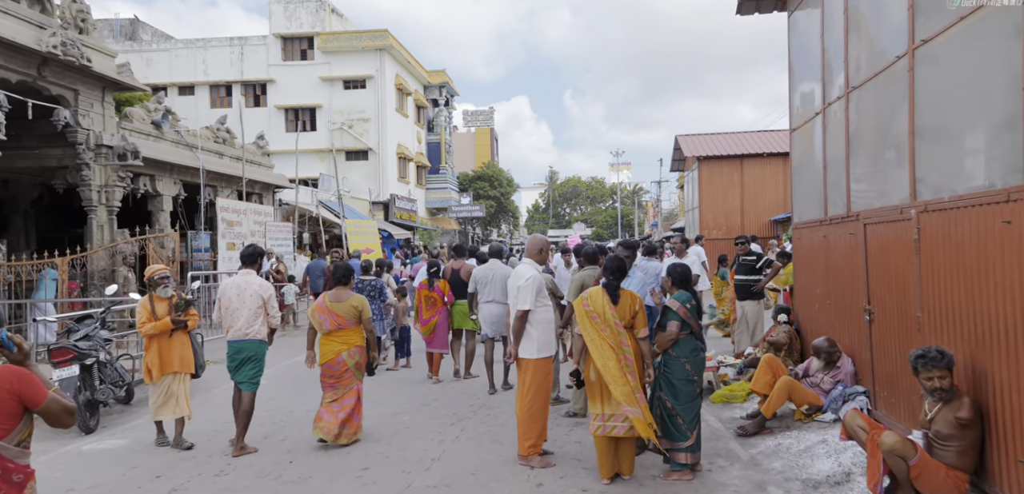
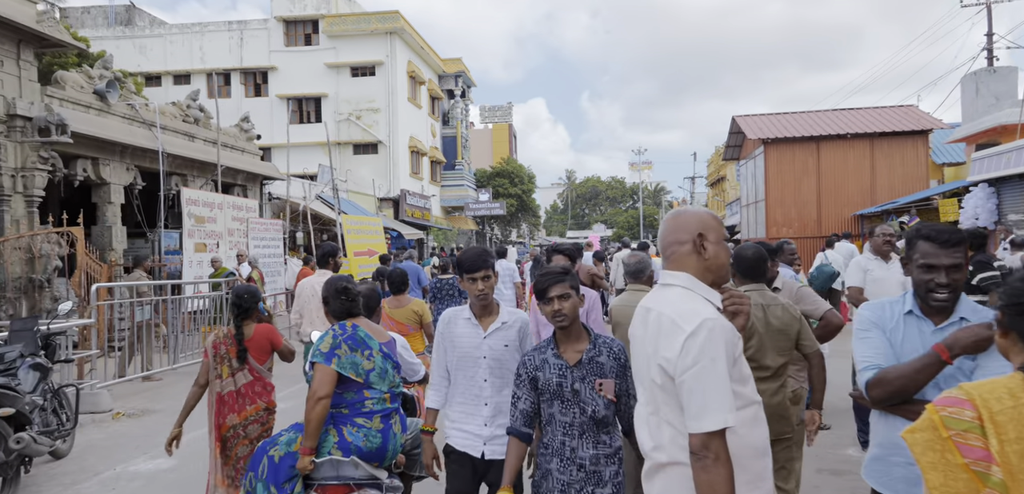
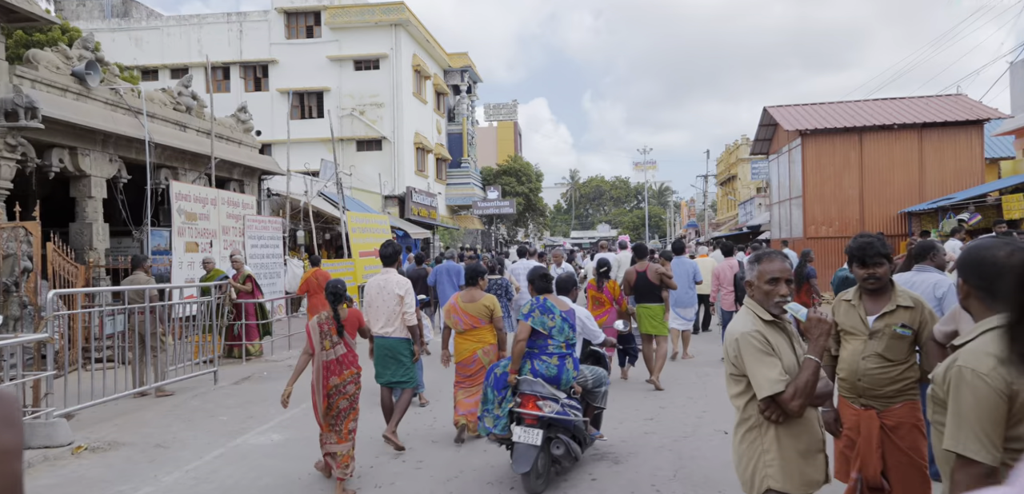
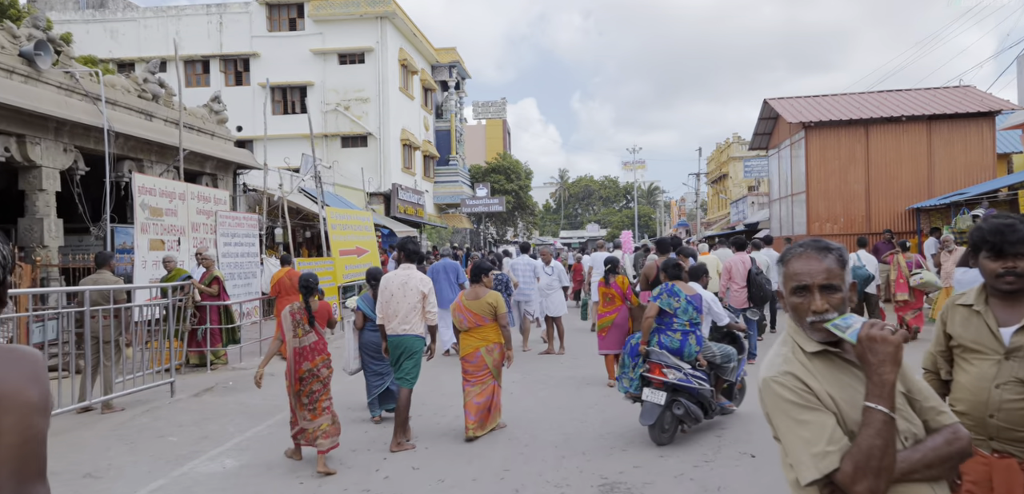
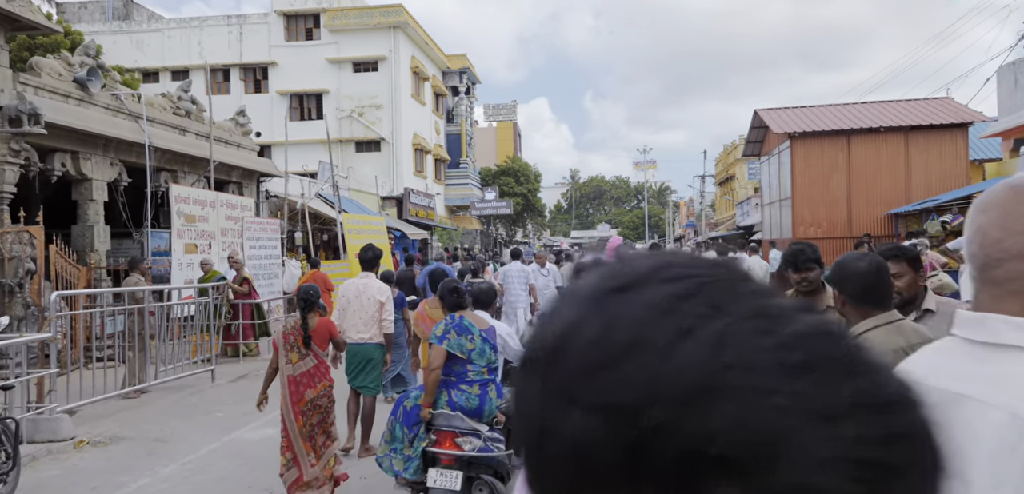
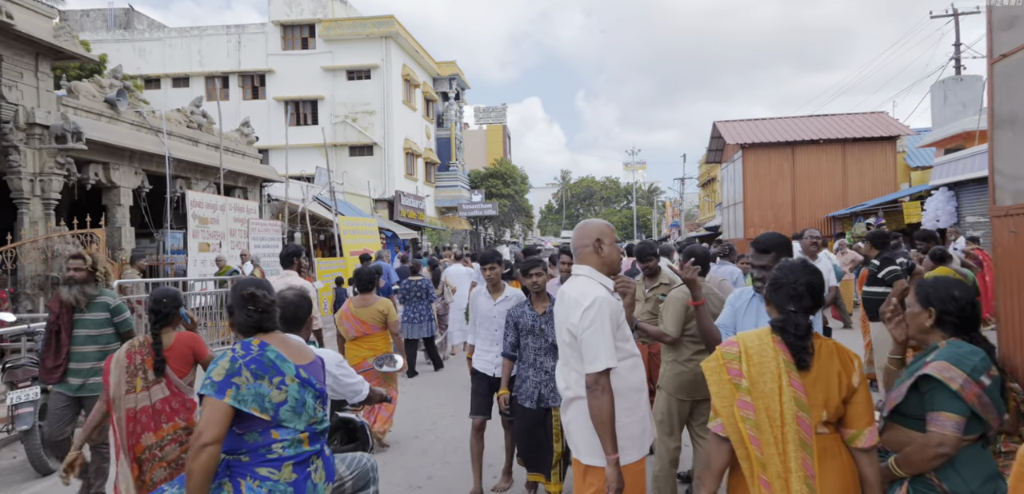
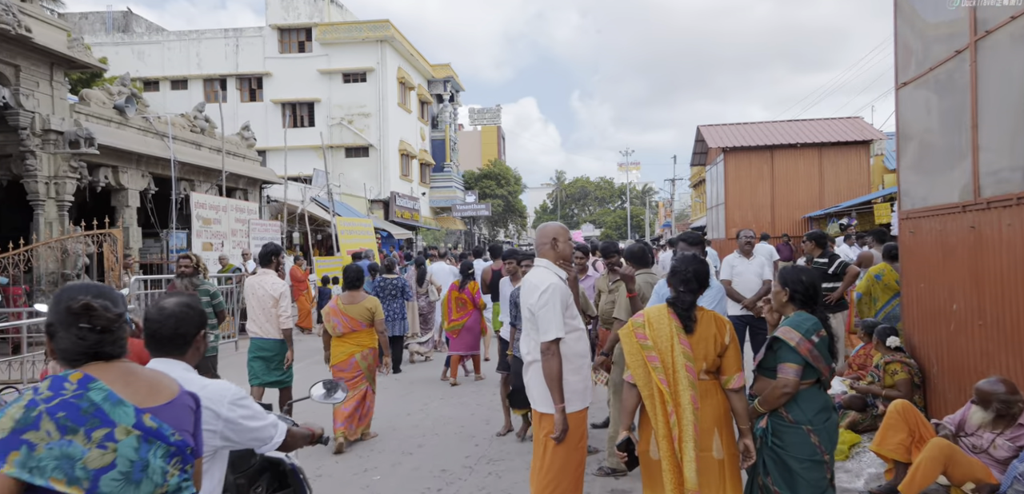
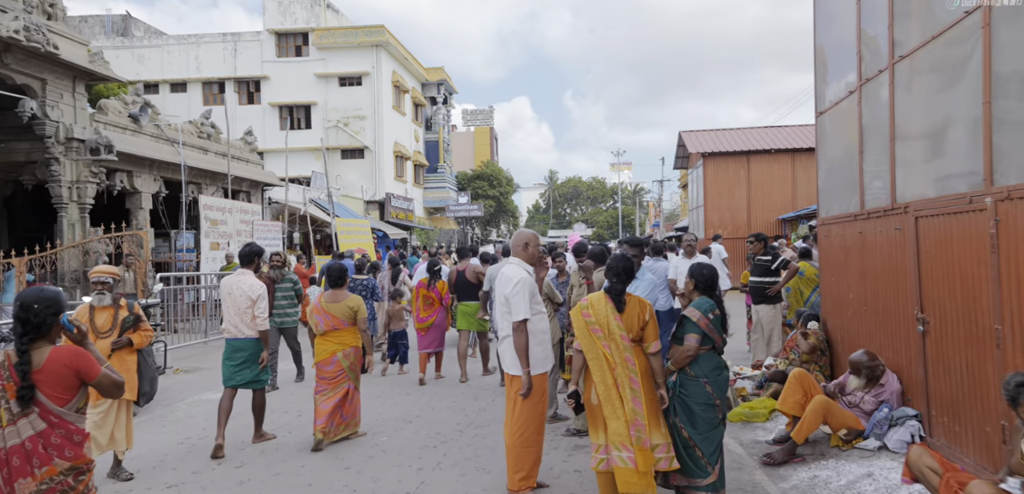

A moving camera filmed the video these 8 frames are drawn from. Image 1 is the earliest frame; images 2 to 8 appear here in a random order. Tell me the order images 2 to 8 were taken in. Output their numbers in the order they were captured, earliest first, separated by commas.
8, 7, 6, 2, 5, 3, 4
